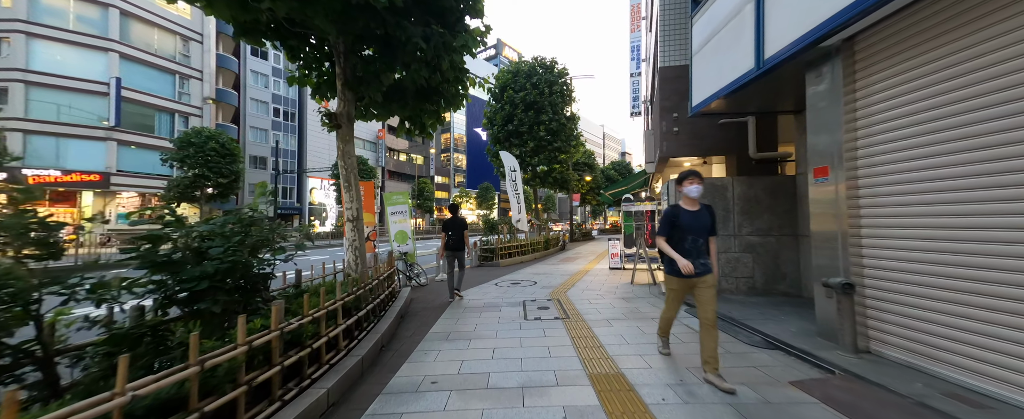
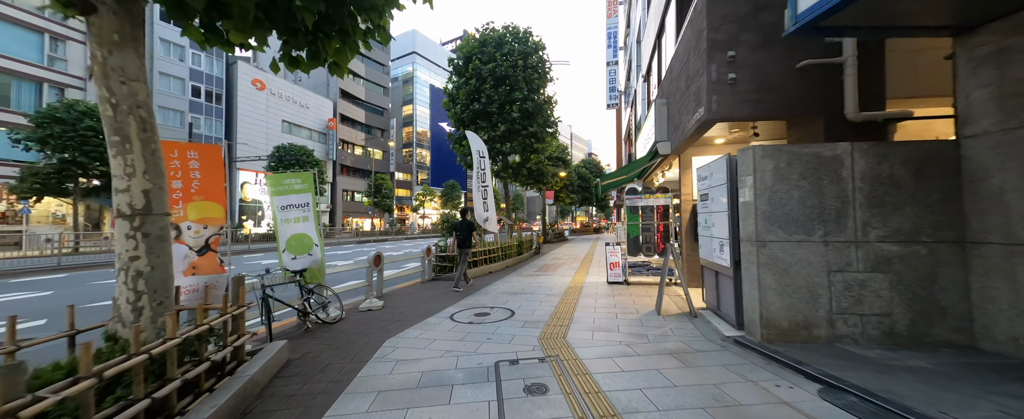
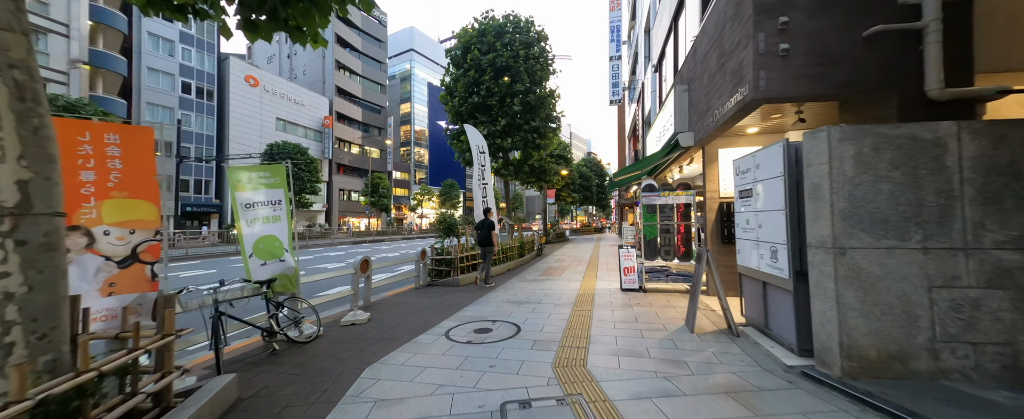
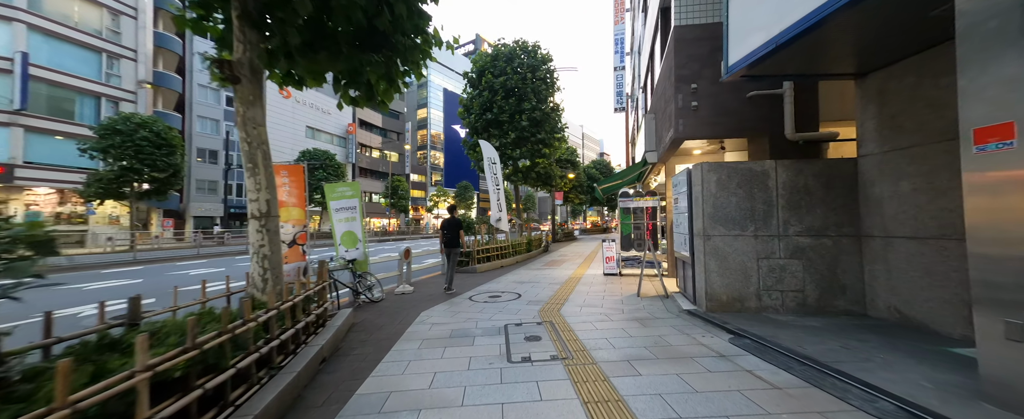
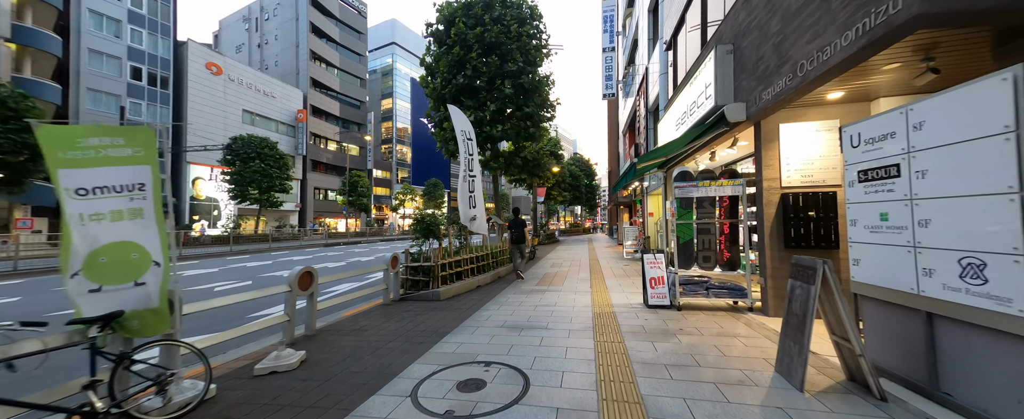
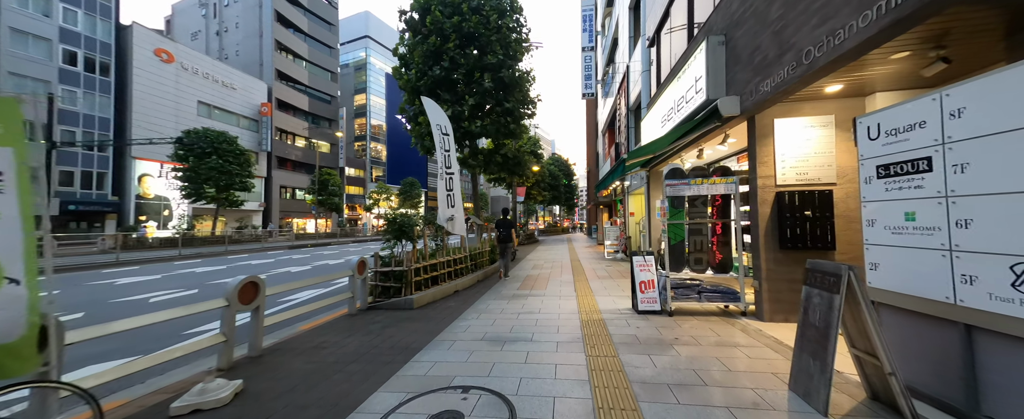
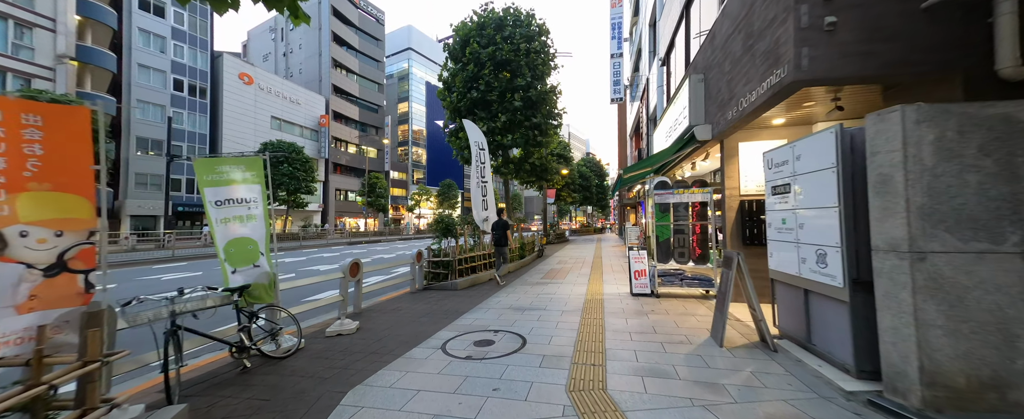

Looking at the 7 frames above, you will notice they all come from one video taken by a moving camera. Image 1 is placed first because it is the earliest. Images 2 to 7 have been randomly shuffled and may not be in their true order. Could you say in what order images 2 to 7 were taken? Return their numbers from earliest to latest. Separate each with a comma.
4, 2, 3, 7, 5, 6
